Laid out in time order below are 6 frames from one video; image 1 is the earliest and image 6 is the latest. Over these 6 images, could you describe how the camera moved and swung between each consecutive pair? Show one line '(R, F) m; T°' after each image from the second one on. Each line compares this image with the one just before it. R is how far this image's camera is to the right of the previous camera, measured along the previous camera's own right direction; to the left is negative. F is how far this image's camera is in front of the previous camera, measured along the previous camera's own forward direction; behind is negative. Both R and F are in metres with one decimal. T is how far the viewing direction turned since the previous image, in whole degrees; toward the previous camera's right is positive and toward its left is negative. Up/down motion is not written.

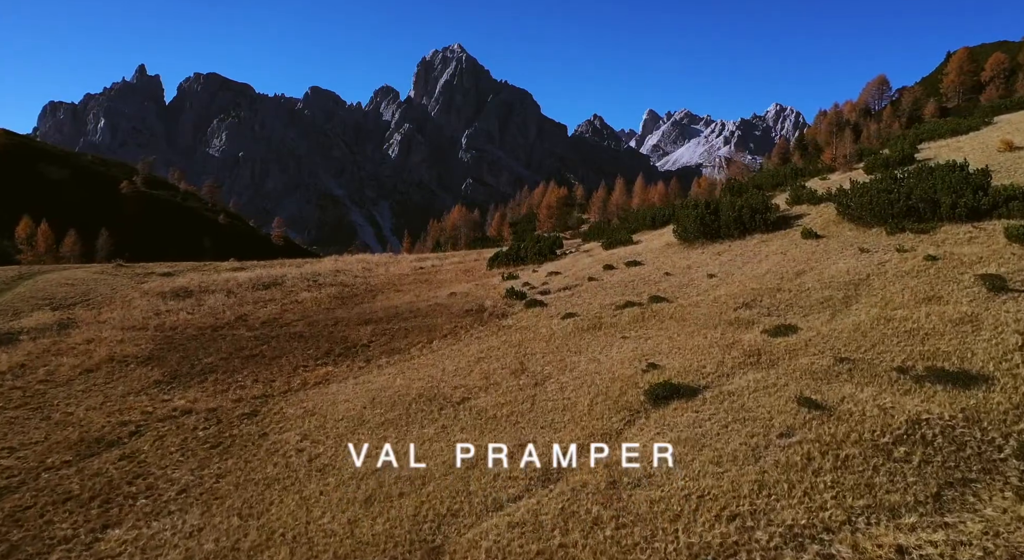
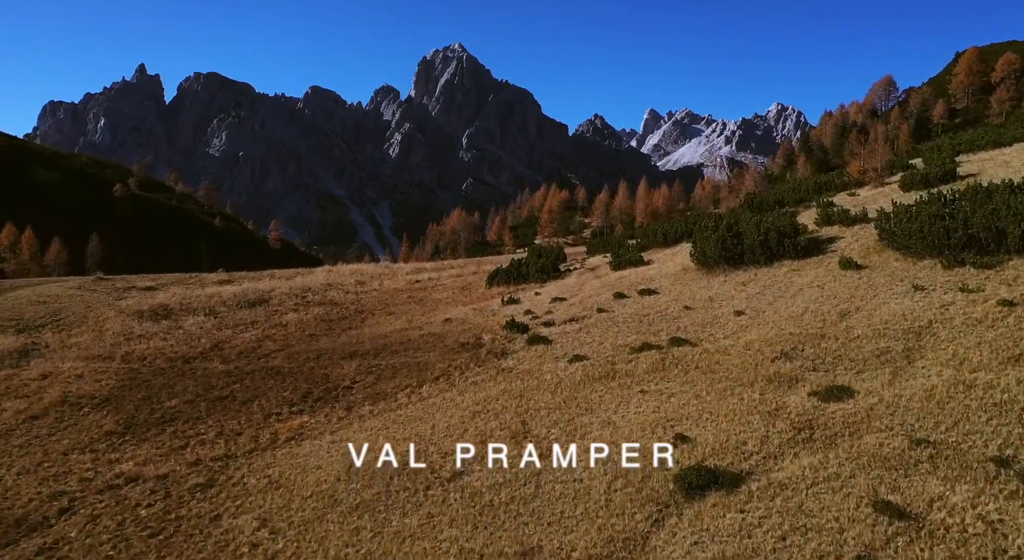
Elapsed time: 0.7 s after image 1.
(0.0, +3.6) m; 0°
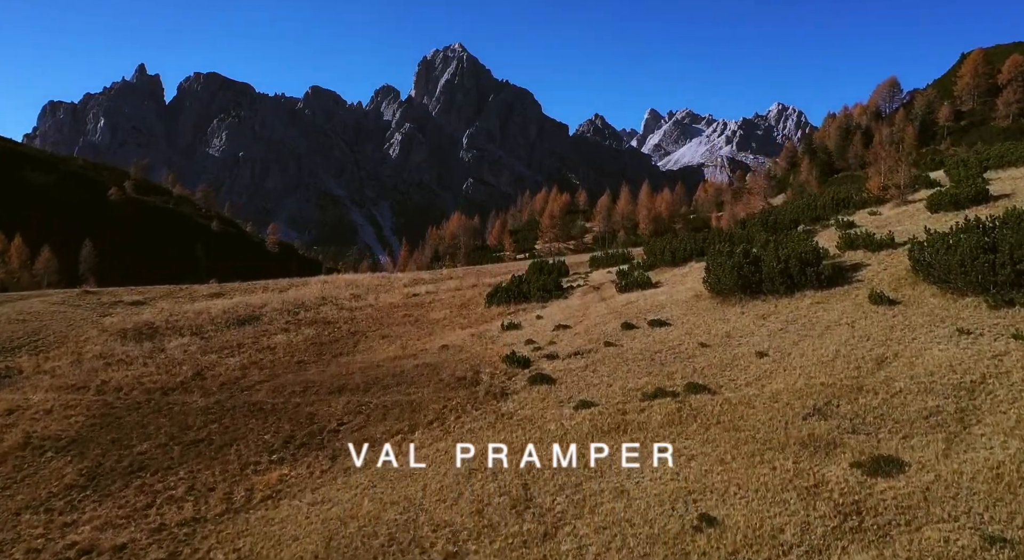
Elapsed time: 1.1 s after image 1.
(0.0, +2.4) m; 0°
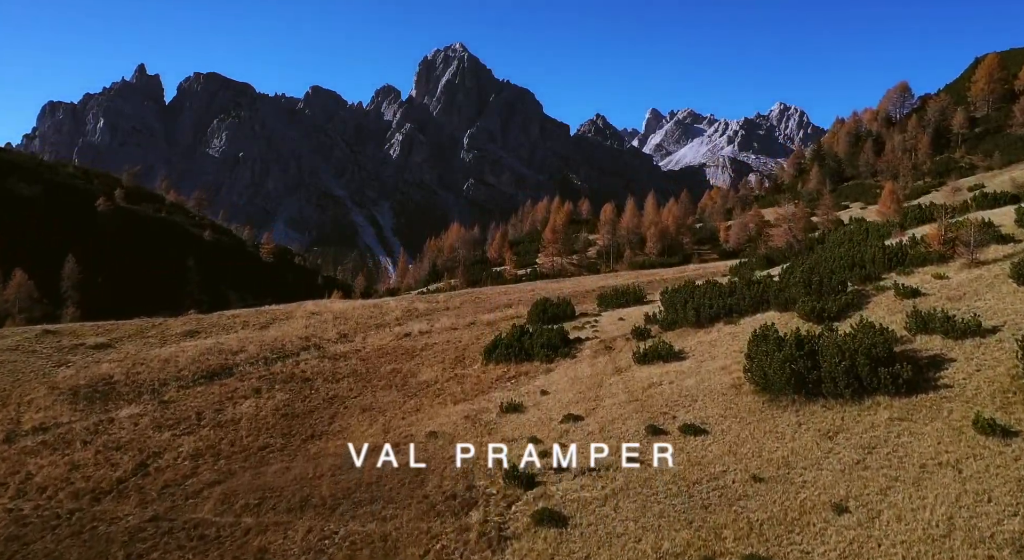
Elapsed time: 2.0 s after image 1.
(0.0, +5.8) m; 0°
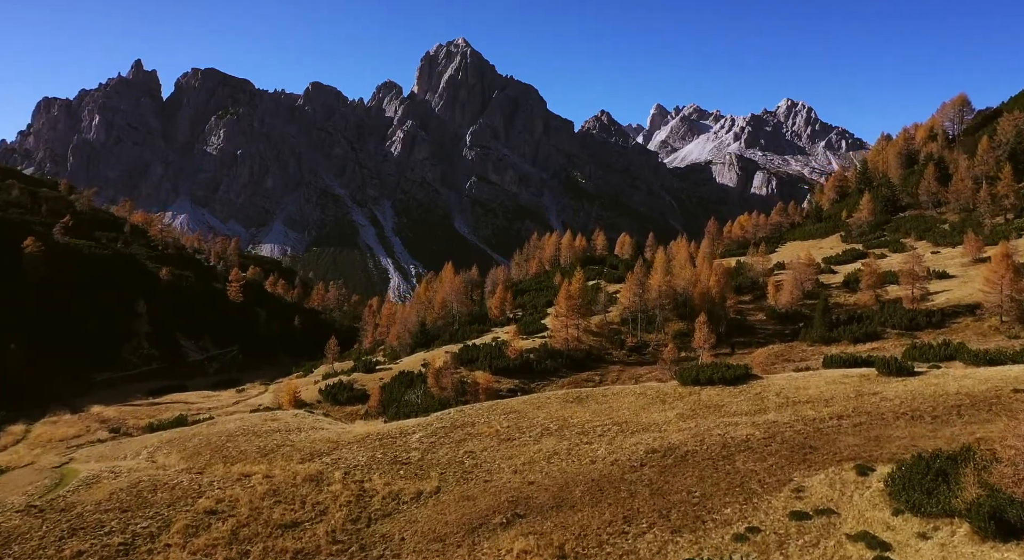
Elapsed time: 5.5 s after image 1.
(-0.2, +27.7) m; 0°
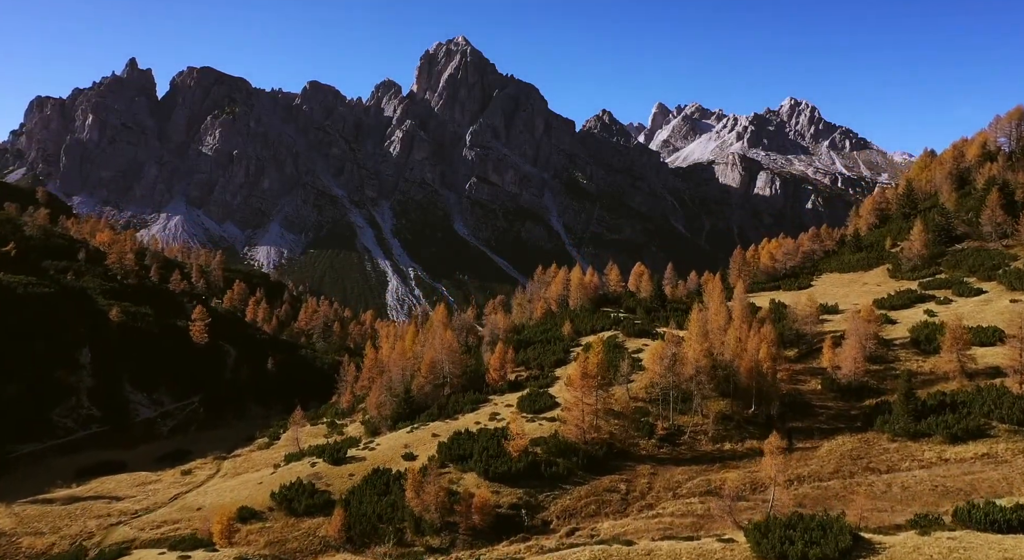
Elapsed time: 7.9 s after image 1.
(-0.2, +22.6) m; 0°
